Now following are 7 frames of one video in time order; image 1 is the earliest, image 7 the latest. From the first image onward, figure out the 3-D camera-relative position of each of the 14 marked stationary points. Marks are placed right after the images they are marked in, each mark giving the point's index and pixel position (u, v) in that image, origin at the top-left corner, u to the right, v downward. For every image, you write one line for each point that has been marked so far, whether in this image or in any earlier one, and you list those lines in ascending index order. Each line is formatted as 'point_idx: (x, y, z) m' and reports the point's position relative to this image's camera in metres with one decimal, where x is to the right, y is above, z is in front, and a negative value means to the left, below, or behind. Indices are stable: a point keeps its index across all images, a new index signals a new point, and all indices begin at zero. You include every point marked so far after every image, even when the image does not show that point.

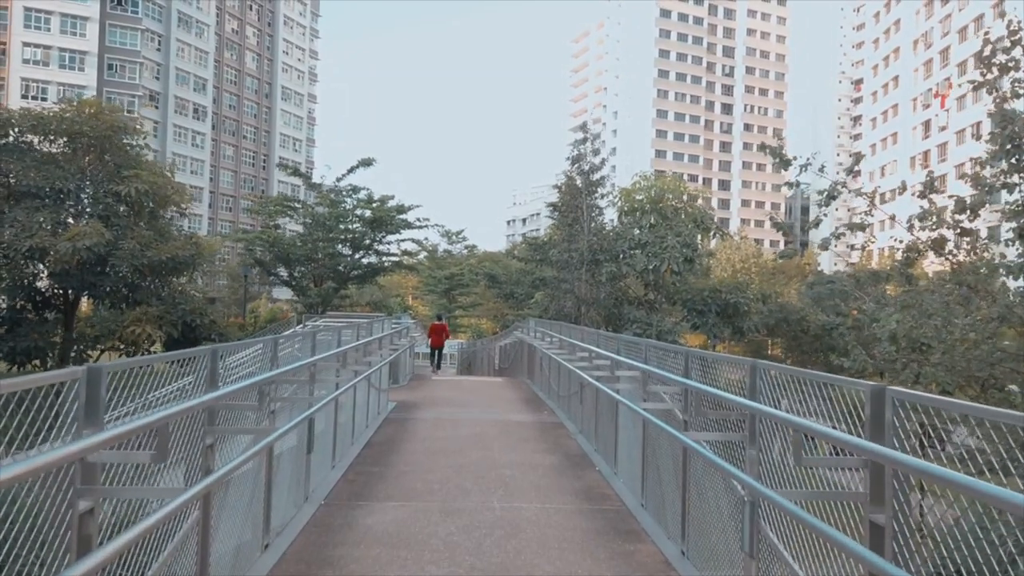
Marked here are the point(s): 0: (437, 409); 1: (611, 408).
0: (-0.8, -1.4, +8.7) m
1: (+0.8, -1.0, +6.1) m
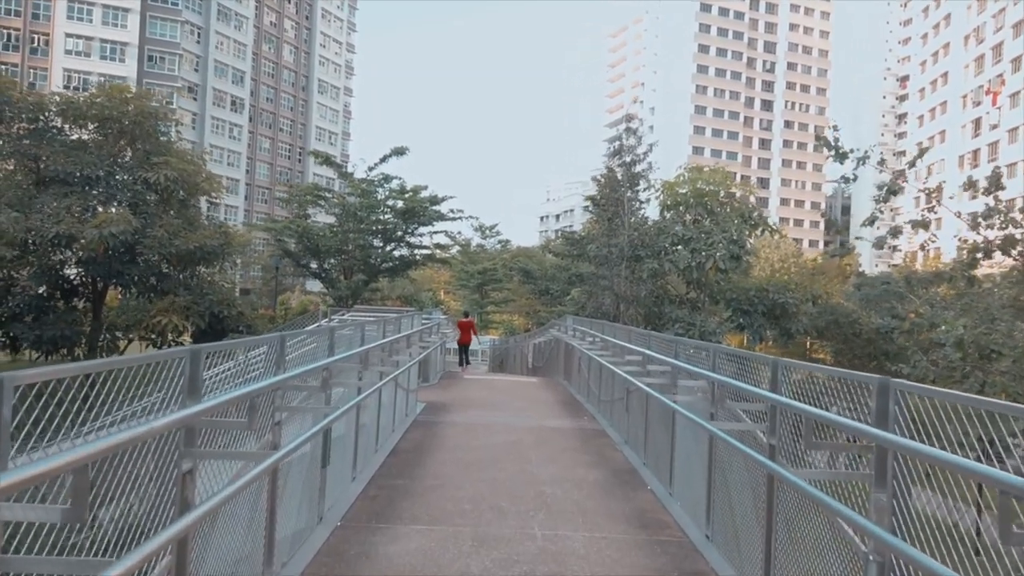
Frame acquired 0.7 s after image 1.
0: (-0.5, -1.3, +8.1) m
1: (+1.1, -0.9, +5.5) m
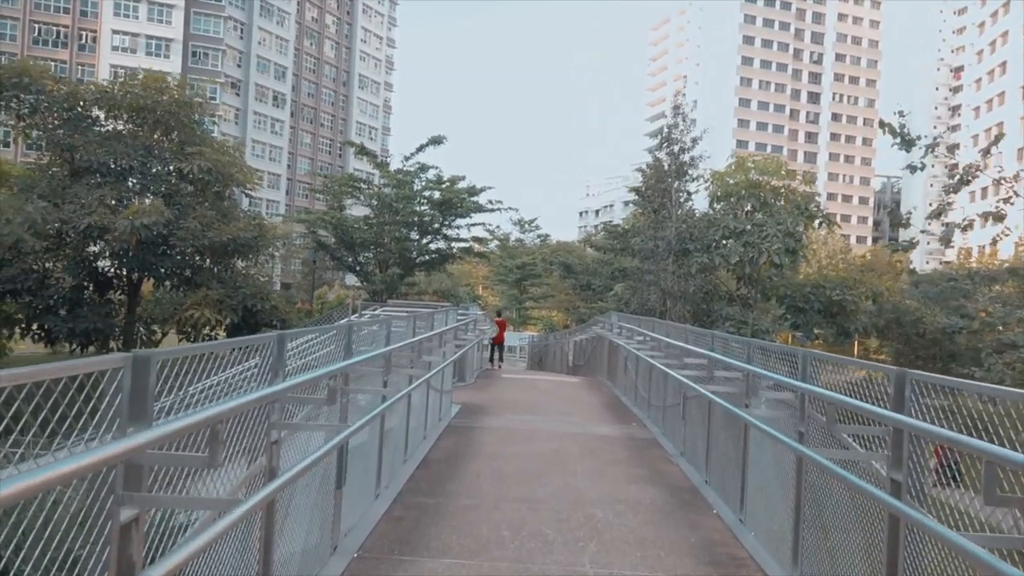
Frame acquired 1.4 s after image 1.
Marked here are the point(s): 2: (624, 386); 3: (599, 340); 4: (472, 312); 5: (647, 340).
0: (0.0, -1.2, +7.5) m
1: (+1.4, -0.9, +4.8) m
2: (+1.4, -1.3, +9.8) m
3: (+1.5, -0.9, +13.3) m
4: (-0.6, -0.3, +11.5) m
5: (+1.5, -0.6, +8.5) m
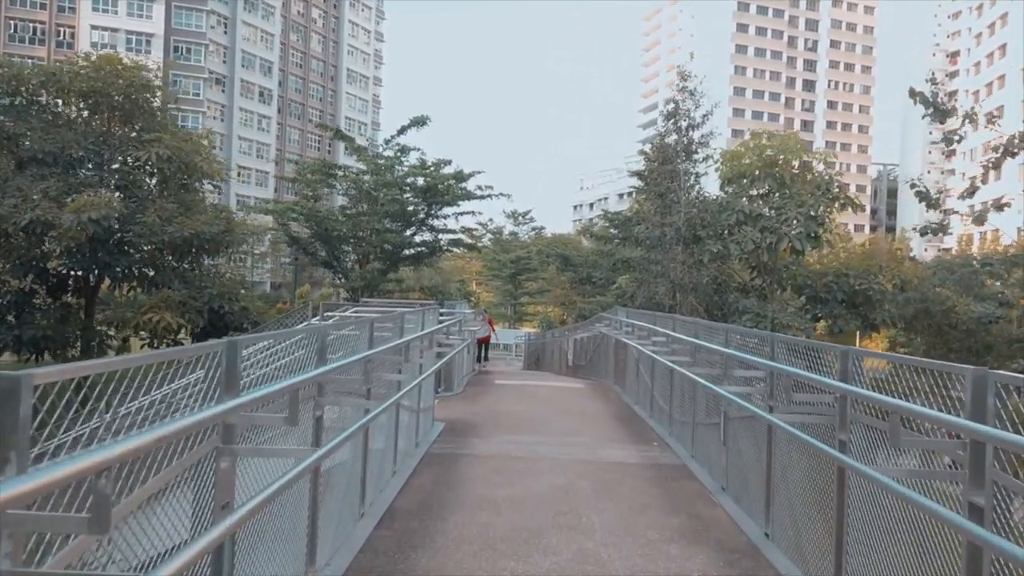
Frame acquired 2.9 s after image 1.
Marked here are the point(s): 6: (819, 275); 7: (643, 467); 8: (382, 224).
0: (-0.1, -1.2, +6.2) m
1: (+1.3, -0.8, +3.5) m
2: (+1.4, -1.2, +8.5) m
3: (+1.4, -0.8, +12.0) m
4: (-0.7, -0.3, +10.2) m
5: (+1.4, -0.5, +7.2) m
6: (+5.1, +0.2, +12.8) m
7: (+0.9, -1.2, +5.3) m
8: (-2.8, +1.4, +16.3) m
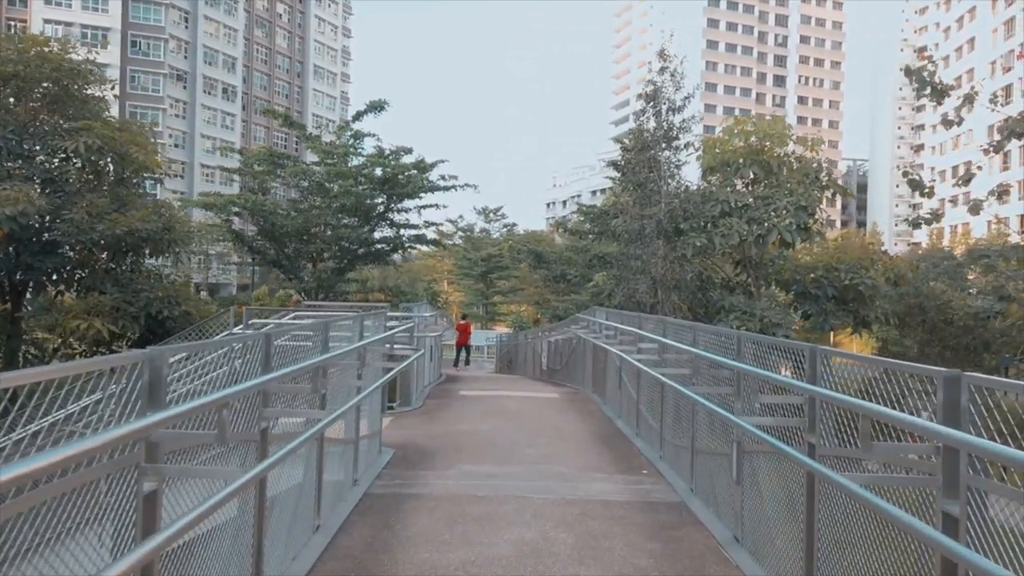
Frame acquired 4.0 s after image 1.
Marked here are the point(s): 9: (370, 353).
0: (-0.3, -1.2, +5.1) m
1: (+1.2, -0.8, +2.5) m
2: (+1.0, -1.1, +7.5) m
3: (+1.0, -0.8, +11.0) m
4: (-1.1, -0.3, +9.1) m
5: (+1.1, -0.5, +6.2) m
6: (+4.6, +0.3, +12.0) m
7: (+0.7, -1.2, +4.3) m
8: (-3.4, +1.3, +15.2) m
9: (-1.0, -0.5, +5.4) m
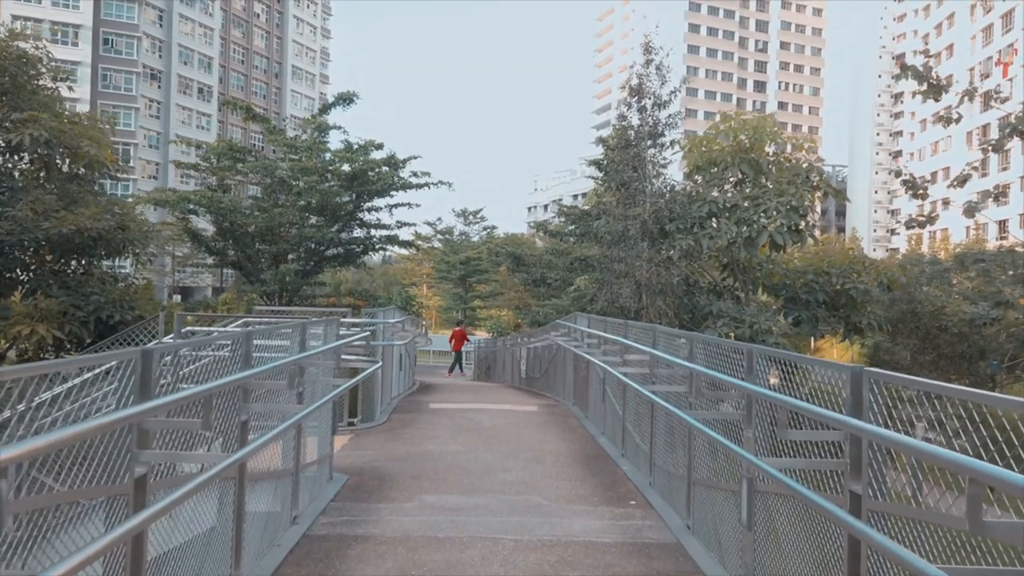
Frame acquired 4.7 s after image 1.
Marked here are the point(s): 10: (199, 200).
0: (-0.5, -1.2, +4.5) m
1: (+1.0, -0.8, +1.9) m
2: (+0.8, -1.2, +6.8) m
3: (+0.6, -0.8, +10.3) m
4: (-1.4, -0.3, +8.4) m
5: (+0.9, -0.5, +5.6) m
6: (+4.3, +0.2, +11.4) m
7: (+0.5, -1.2, +3.6) m
8: (-3.8, +1.3, +14.4) m
9: (-1.2, -0.5, +4.7) m
10: (-5.6, +1.5, +14.1) m
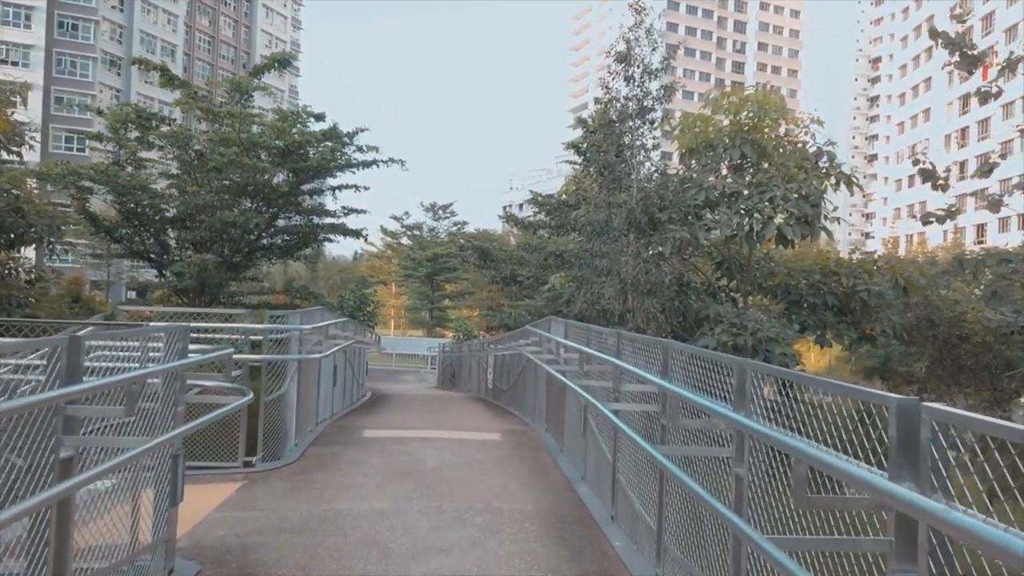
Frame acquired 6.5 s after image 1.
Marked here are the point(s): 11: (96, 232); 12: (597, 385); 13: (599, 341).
0: (-0.8, -1.2, +2.8) m
1: (+0.9, -0.8, +0.2) m
2: (+0.5, -1.2, +5.2) m
3: (+0.2, -0.8, +8.7) m
4: (-1.7, -0.3, +6.7) m
5: (+0.6, -0.5, +4.0) m
6: (+3.8, +0.2, +9.9) m
7: (+0.3, -1.2, +2.0) m
8: (-4.3, +1.3, +12.6) m
9: (-1.5, -0.5, +3.0) m
10: (-6.1, +1.6, +12.2) m
11: (-6.3, +0.8, +12.6) m
12: (+0.5, -0.6, +4.9) m
13: (+0.6, -0.3, +5.1) m
